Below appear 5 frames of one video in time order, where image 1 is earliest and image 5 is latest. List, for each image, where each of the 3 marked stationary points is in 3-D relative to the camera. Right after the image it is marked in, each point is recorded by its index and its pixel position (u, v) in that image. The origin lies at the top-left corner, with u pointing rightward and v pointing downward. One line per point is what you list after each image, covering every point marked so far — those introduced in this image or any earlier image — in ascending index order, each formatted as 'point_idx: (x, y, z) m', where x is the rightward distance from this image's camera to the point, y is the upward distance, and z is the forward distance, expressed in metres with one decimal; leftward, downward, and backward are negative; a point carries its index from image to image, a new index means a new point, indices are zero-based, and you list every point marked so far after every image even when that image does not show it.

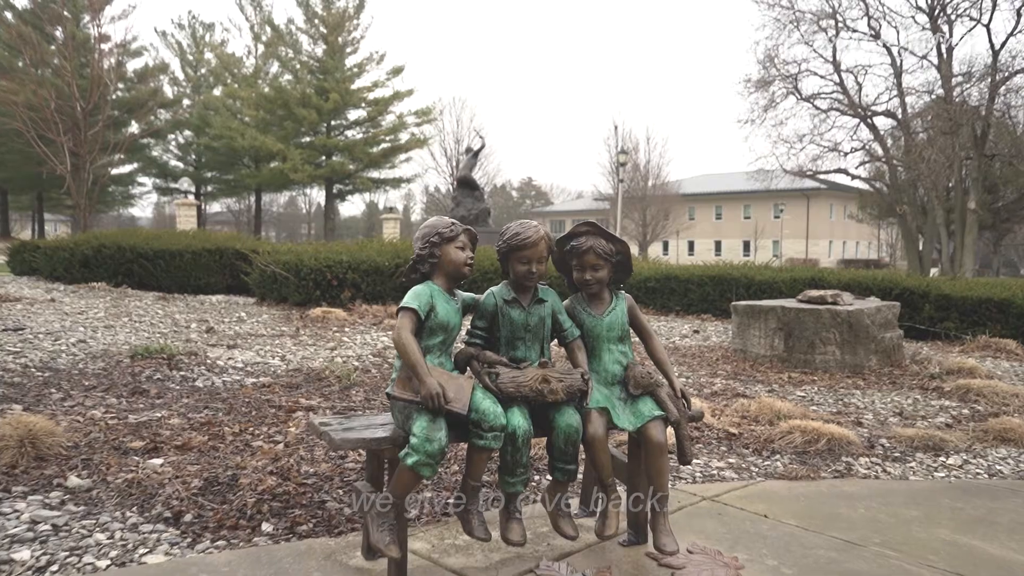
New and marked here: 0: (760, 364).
0: (+5.9, -1.8, +7.0) m
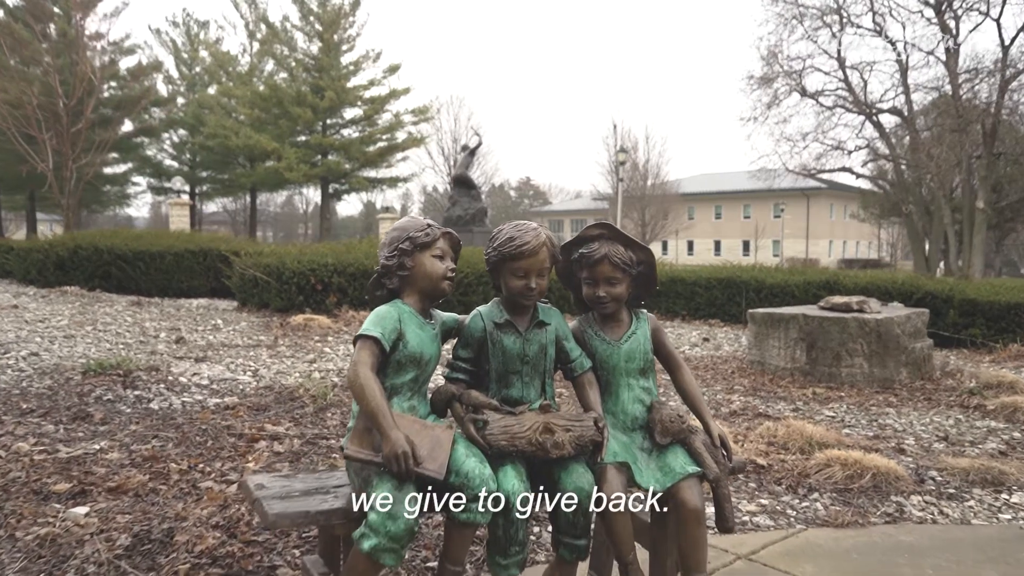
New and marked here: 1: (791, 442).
0: (+5.9, -2.0, +6.4) m
1: (+4.3, -2.4, +4.6) m
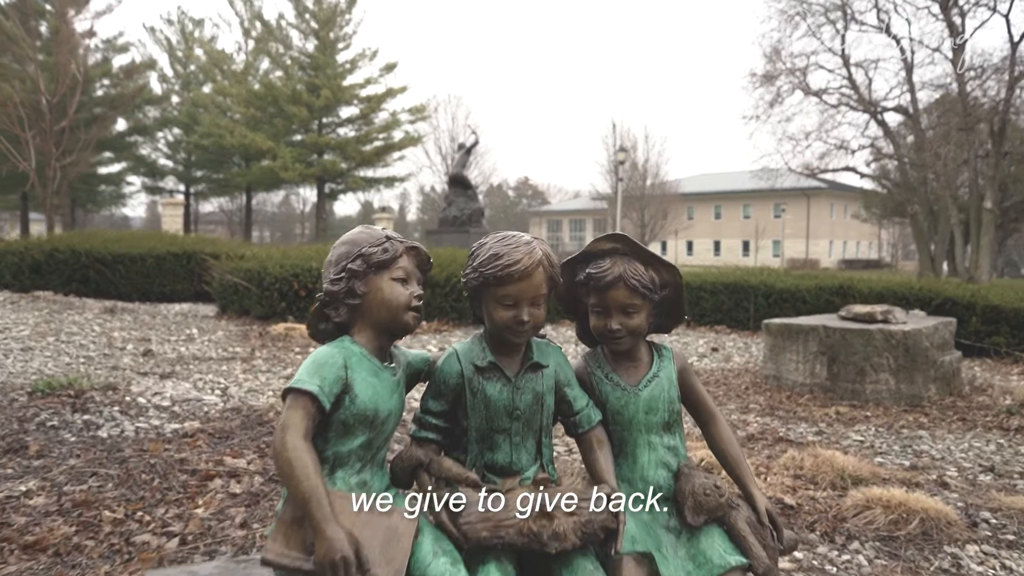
0: (+5.8, -2.2, +5.9) m
1: (+4.2, -2.6, +4.0) m
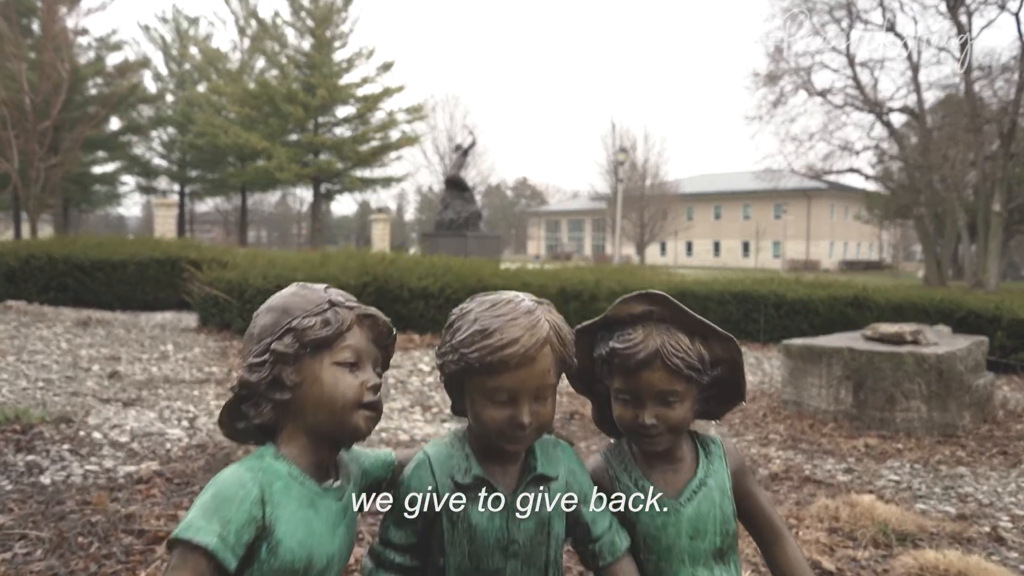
0: (+5.7, -2.5, +5.4) m
1: (+4.2, -2.9, +3.6) m
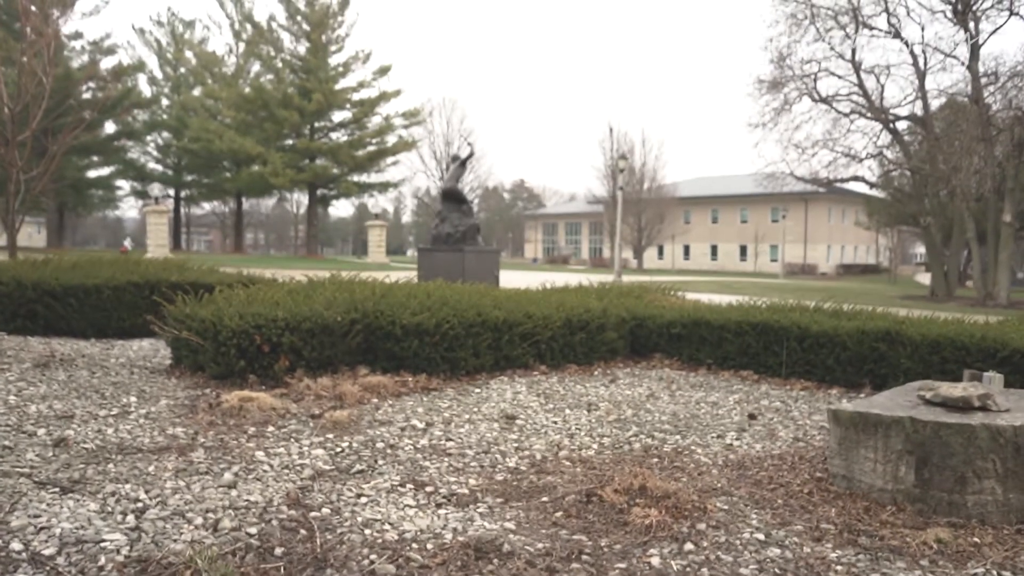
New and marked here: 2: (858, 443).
0: (+5.8, -3.4, +4.7) m
1: (+4.3, -3.9, +2.8) m
2: (+5.7, -2.5, +4.9) m
